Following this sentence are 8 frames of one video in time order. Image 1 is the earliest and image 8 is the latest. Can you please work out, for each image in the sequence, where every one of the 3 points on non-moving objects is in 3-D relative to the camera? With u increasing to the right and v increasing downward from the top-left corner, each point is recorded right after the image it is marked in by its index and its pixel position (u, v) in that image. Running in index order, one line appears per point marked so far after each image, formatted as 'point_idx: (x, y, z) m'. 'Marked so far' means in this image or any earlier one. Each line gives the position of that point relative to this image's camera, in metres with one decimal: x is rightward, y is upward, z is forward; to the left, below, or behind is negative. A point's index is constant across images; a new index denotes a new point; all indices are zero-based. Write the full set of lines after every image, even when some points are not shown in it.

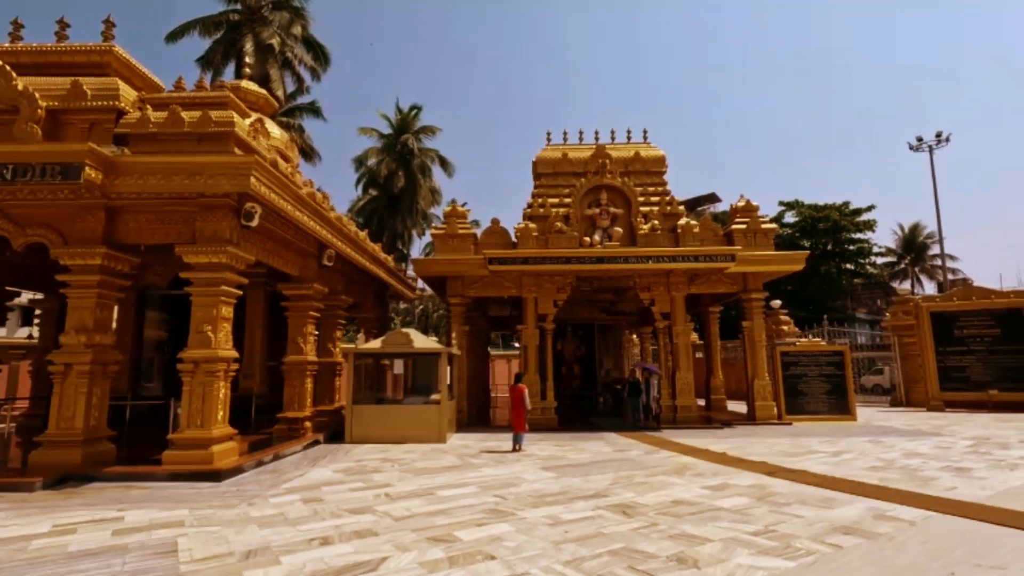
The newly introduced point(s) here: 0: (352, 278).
0: (-4.1, +0.3, +13.6) m
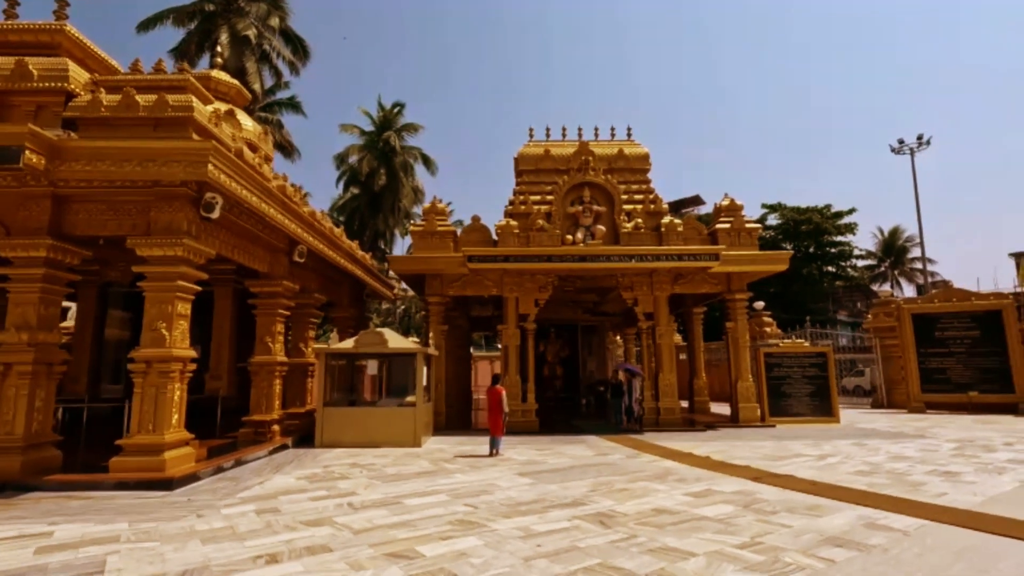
0: (-4.6, +0.3, +13.1) m
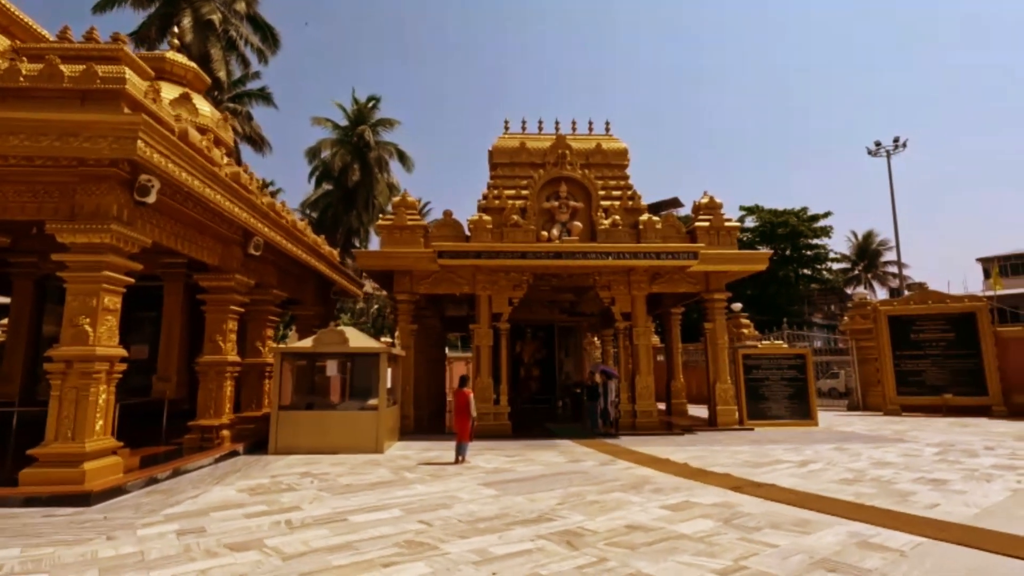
0: (-5.2, +0.4, +12.4) m
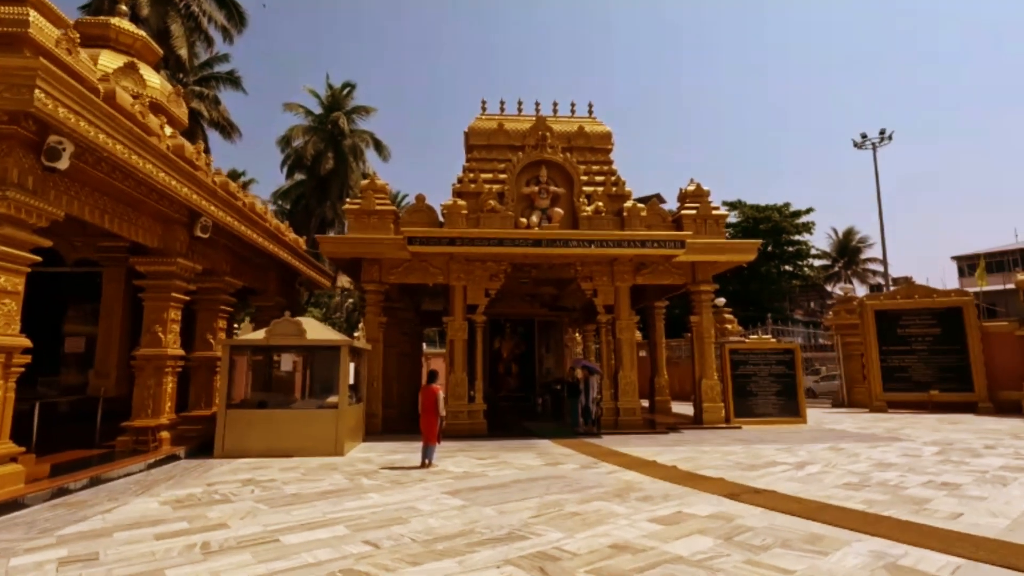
0: (-5.7, +0.6, +11.4) m
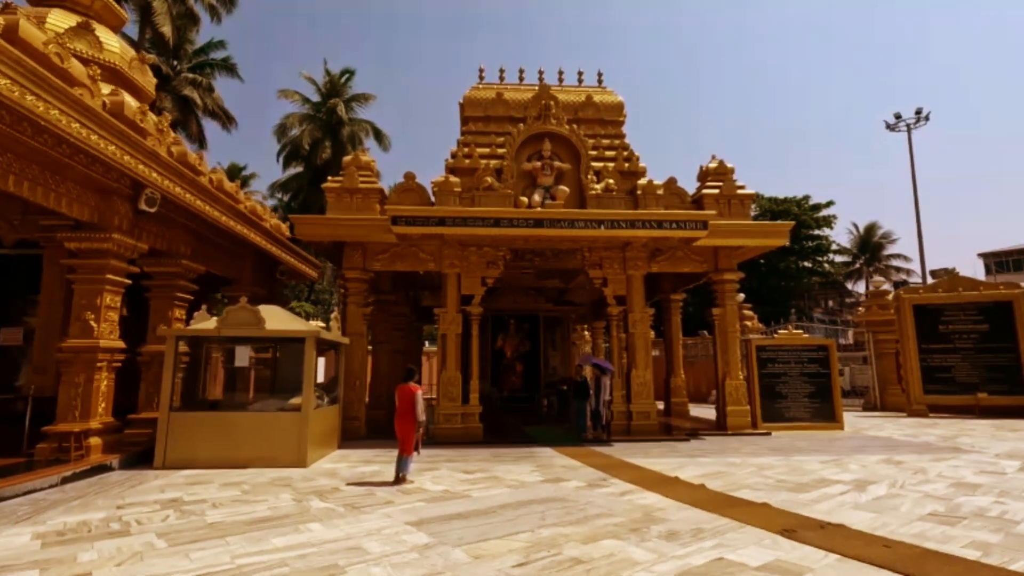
0: (-5.8, +0.9, +10.2) m
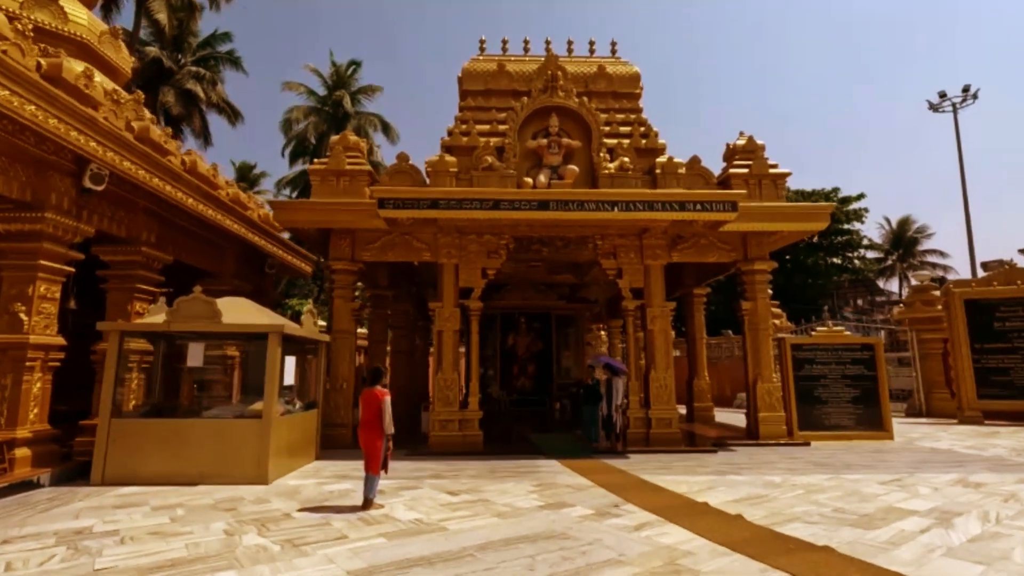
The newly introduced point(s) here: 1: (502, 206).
0: (-5.7, +1.0, +9.2) m
1: (-0.2, +1.4, +9.1) m
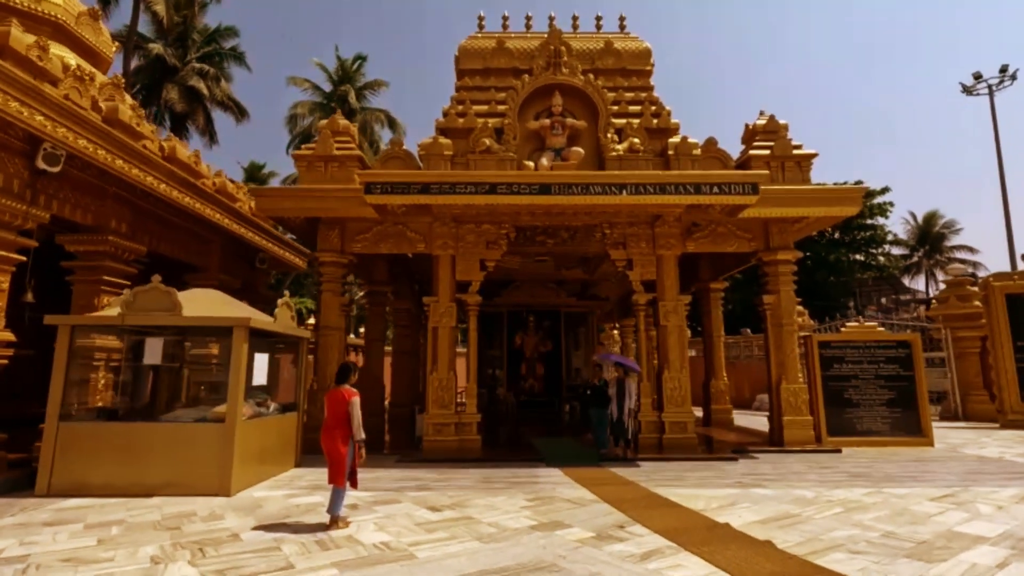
0: (-5.8, +1.1, +8.6) m
1: (-0.2, +1.5, +8.3) m
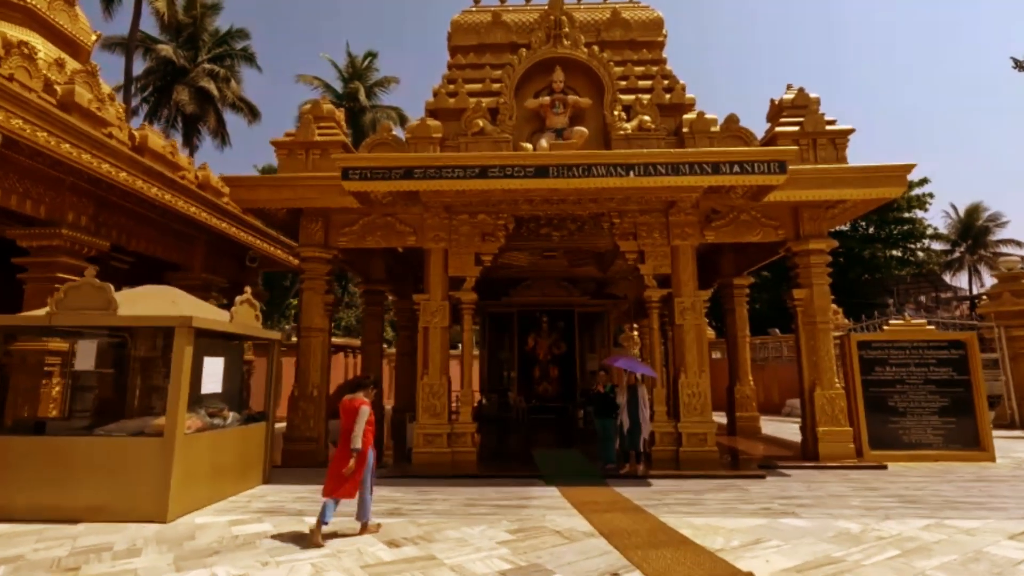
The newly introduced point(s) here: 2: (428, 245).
0: (-5.8, +1.2, +8.0) m
1: (-0.3, +1.6, +7.5) m
2: (-1.3, +0.7, +8.6) m
